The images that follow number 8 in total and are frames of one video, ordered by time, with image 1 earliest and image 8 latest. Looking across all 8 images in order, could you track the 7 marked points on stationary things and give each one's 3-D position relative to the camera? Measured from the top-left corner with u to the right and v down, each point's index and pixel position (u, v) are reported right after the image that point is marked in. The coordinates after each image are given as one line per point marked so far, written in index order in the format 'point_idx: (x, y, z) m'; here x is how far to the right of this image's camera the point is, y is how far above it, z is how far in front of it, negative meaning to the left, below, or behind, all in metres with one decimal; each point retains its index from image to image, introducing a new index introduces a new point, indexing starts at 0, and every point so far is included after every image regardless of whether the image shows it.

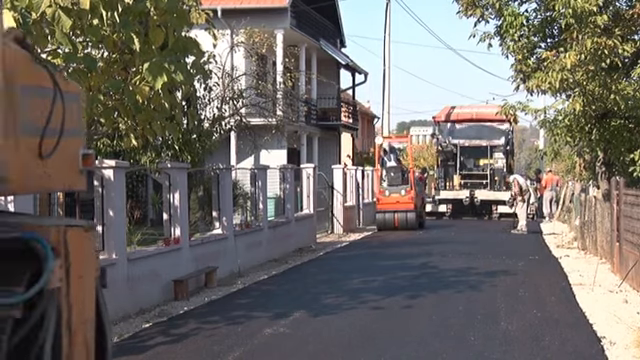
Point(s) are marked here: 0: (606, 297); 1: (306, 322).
0: (+3.1, -1.2, +8.0) m
1: (-0.1, -1.3, +7.1) m
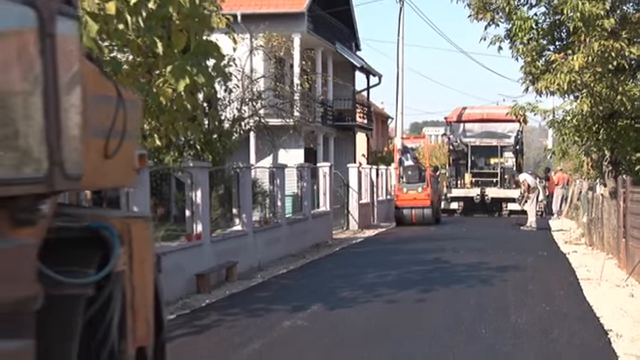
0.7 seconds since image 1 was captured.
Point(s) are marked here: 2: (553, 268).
0: (+3.2, -1.2, +8.3) m
1: (+0.1, -1.3, +7.3) m
2: (+3.1, -1.1, +9.9) m
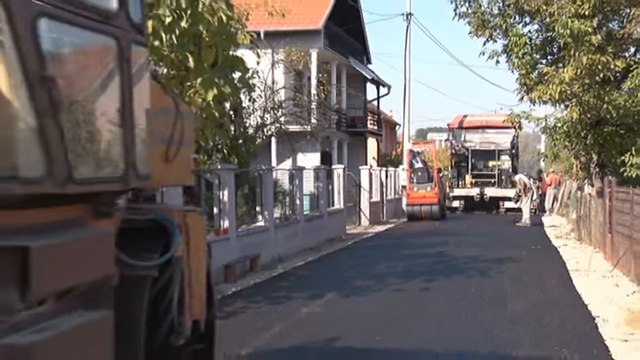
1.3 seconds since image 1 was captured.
0: (+3.4, -1.2, +9.0) m
1: (+0.2, -1.3, +8.1) m
2: (+3.2, -1.1, +10.7) m
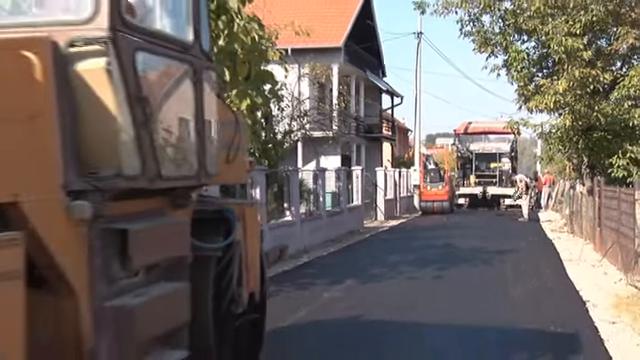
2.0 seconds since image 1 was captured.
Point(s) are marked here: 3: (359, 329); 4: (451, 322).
0: (+3.7, -1.2, +10.0) m
1: (+0.5, -1.3, +9.1) m
2: (+3.5, -1.1, +11.6) m
3: (+0.4, -1.4, +7.2) m
4: (+1.4, -1.5, +7.5) m
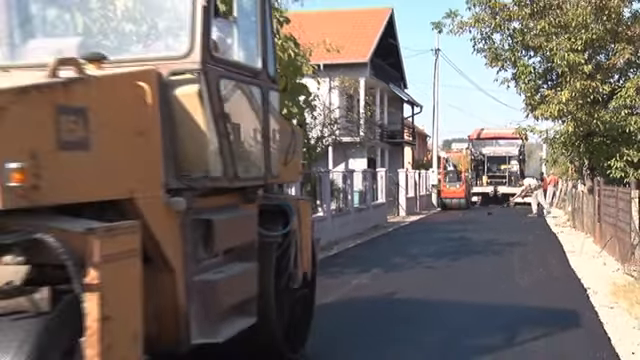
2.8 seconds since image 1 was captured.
0: (+4.1, -1.2, +11.0) m
1: (+0.9, -1.3, +10.2) m
2: (+4.0, -1.1, +12.7) m
3: (+0.8, -1.4, +8.3) m
4: (+1.7, -1.5, +8.5) m
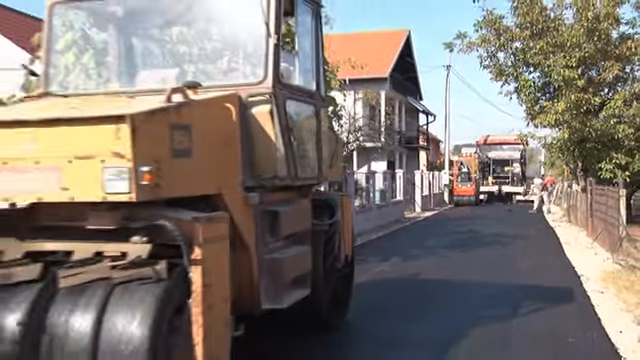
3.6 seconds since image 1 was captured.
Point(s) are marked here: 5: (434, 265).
0: (+4.5, -1.2, +12.4) m
1: (+1.3, -1.3, +11.6) m
2: (+4.4, -1.1, +14.1) m
3: (+1.2, -1.5, +9.7) m
4: (+2.1, -1.5, +9.9) m
5: (+1.8, -1.4, +11.6) m
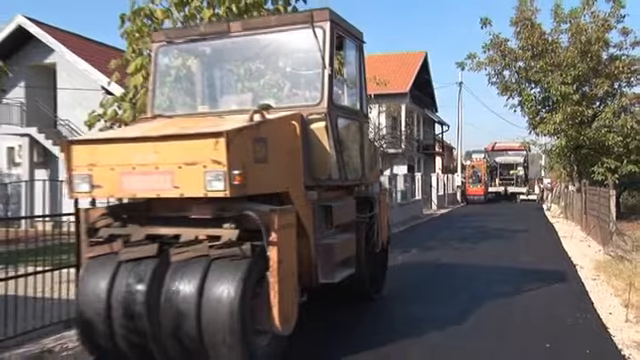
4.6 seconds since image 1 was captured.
0: (+5.0, -1.3, +14.1) m
1: (+1.8, -1.4, +13.3) m
2: (+4.9, -1.2, +15.8) m
3: (+1.7, -1.5, +11.5) m
4: (+2.6, -1.5, +11.7) m
5: (+2.3, -1.4, +13.3) m
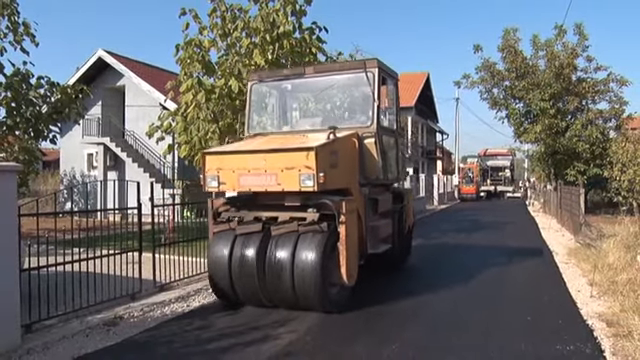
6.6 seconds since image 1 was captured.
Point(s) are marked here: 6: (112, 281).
0: (+5.4, -1.3, +16.8) m
1: (+2.2, -1.4, +16.0) m
2: (+5.3, -1.2, +18.5) m
3: (+2.2, -1.5, +14.1) m
4: (+3.1, -1.5, +14.3) m
5: (+2.7, -1.4, +15.9) m
6: (-4.0, -2.0, +14.2) m
